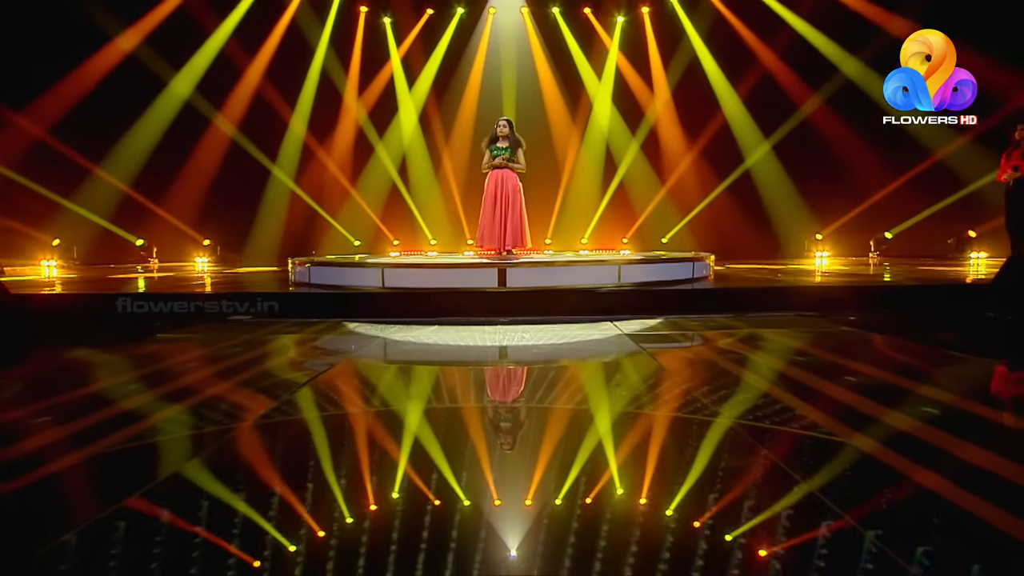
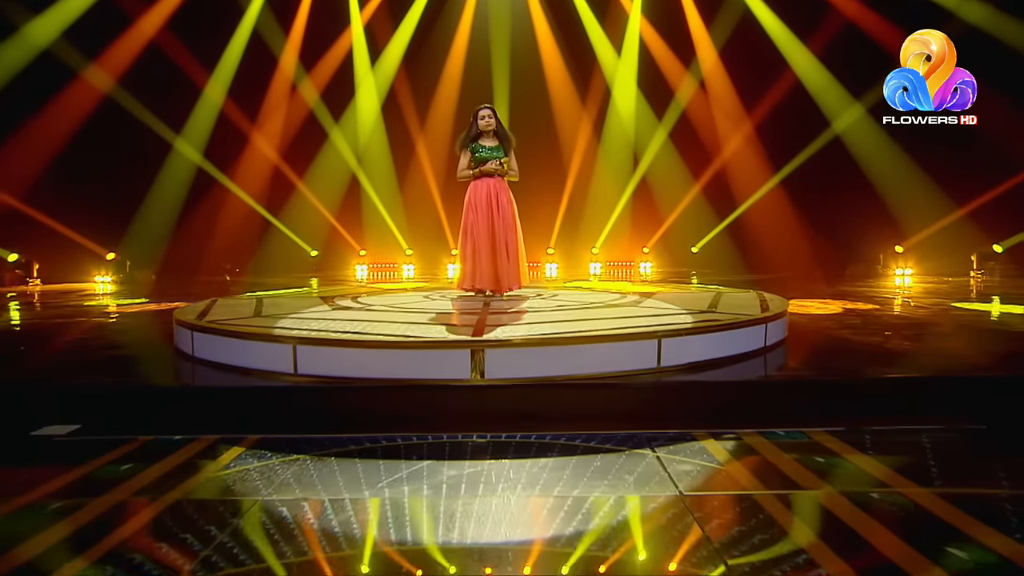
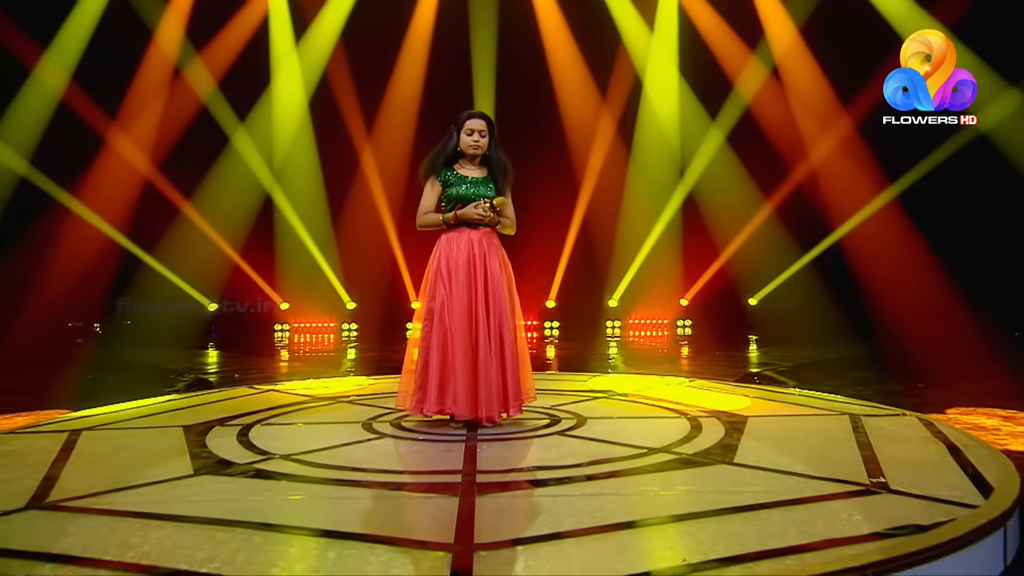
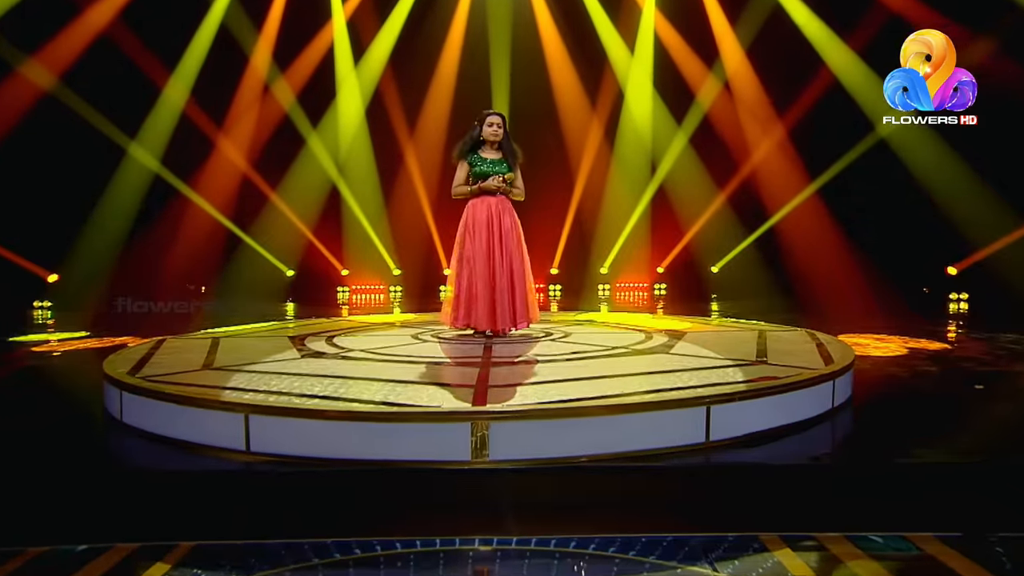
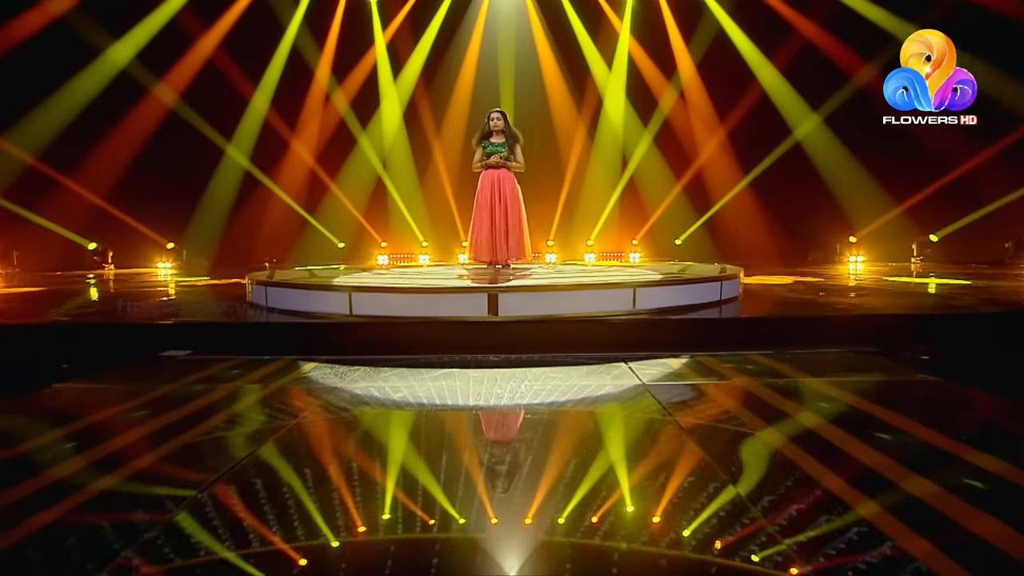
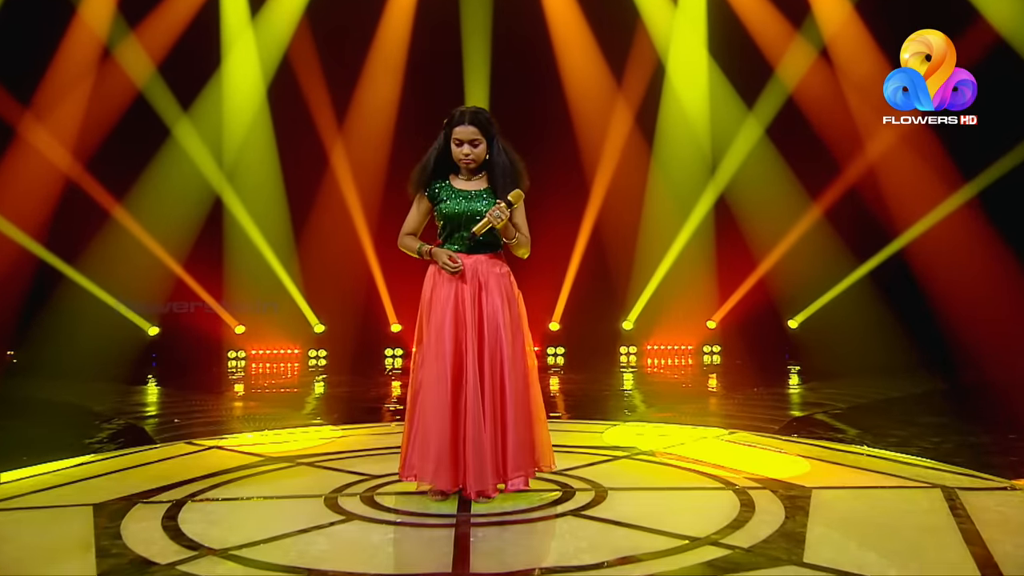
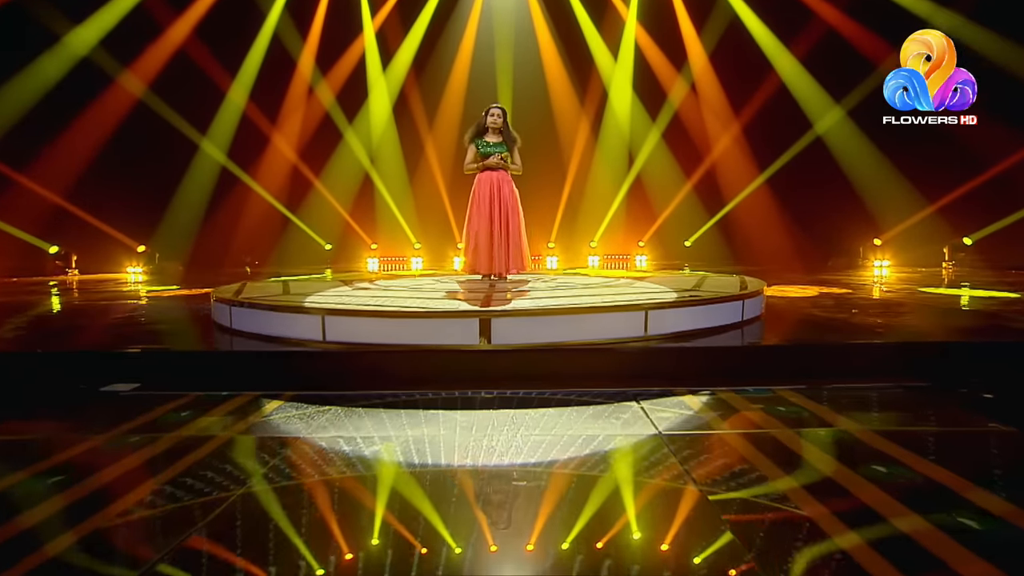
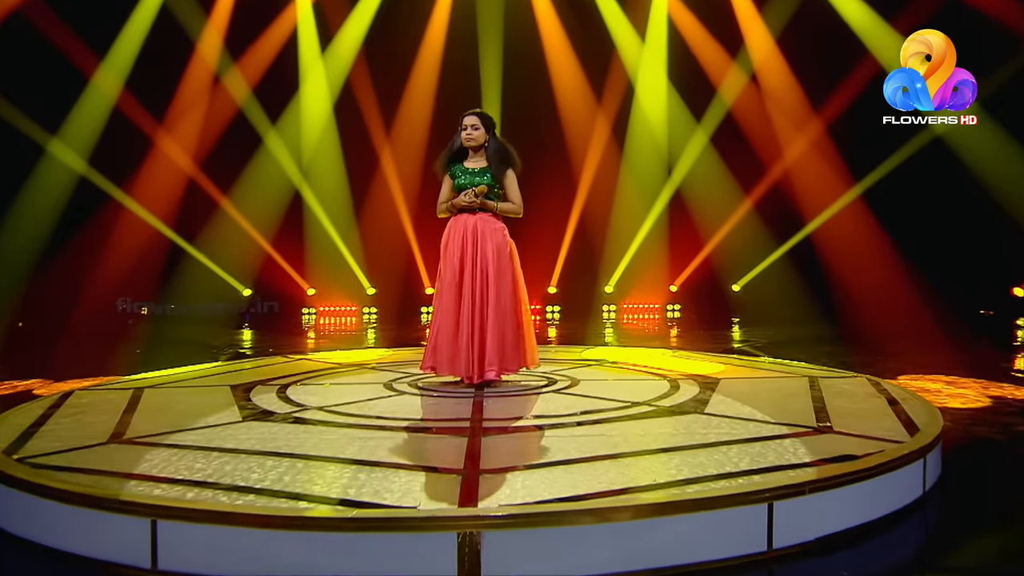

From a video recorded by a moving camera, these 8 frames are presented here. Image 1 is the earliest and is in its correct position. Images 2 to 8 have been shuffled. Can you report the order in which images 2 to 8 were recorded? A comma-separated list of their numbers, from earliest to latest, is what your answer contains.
5, 7, 2, 4, 8, 3, 6
